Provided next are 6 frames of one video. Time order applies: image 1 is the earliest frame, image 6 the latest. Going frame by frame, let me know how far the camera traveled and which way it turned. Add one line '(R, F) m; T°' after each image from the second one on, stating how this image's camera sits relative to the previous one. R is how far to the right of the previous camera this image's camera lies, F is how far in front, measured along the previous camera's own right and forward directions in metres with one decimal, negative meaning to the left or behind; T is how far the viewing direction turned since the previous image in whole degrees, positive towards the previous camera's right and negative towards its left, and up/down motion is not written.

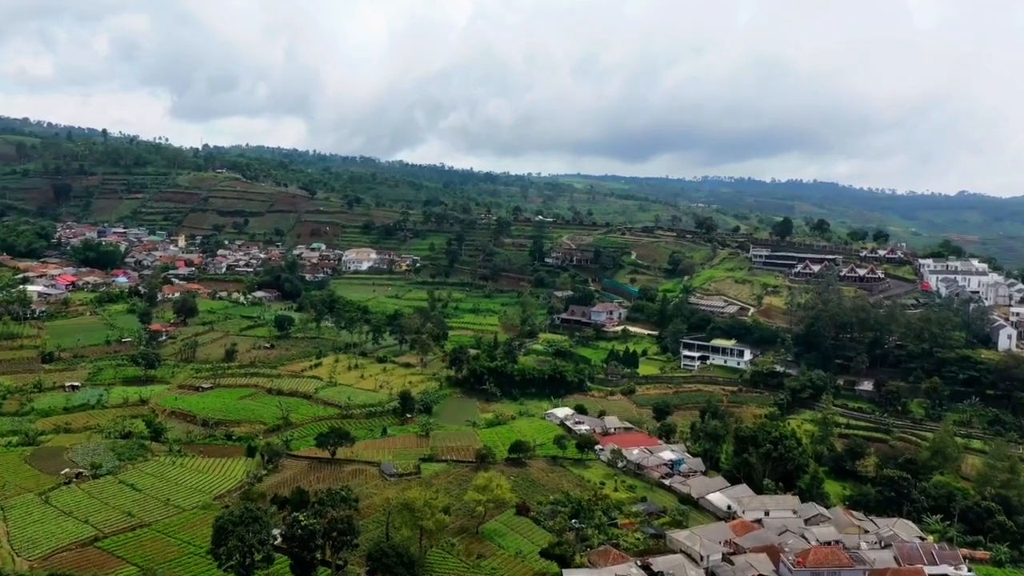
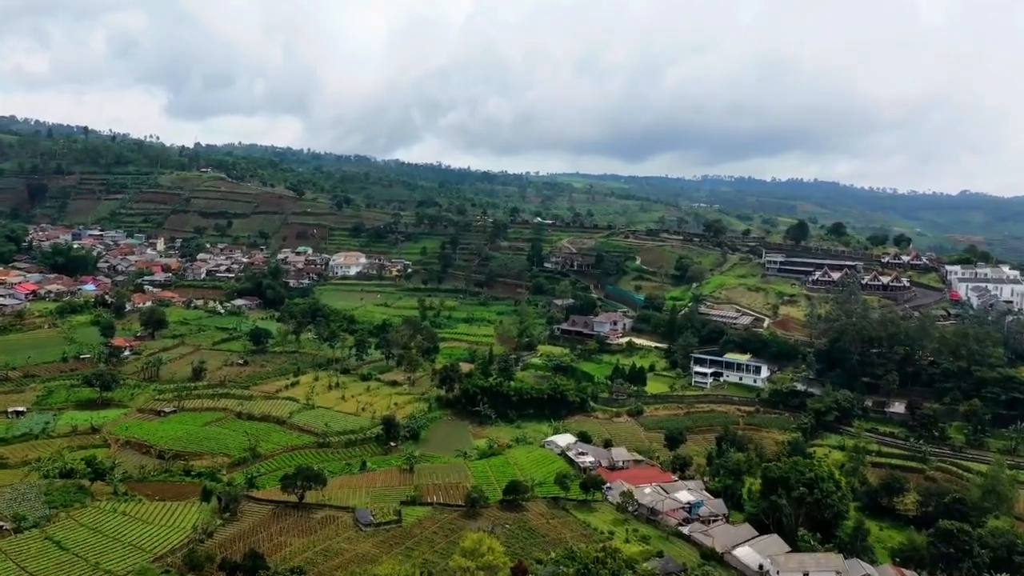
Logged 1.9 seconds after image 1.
(+0.1, +4.4) m; 0°
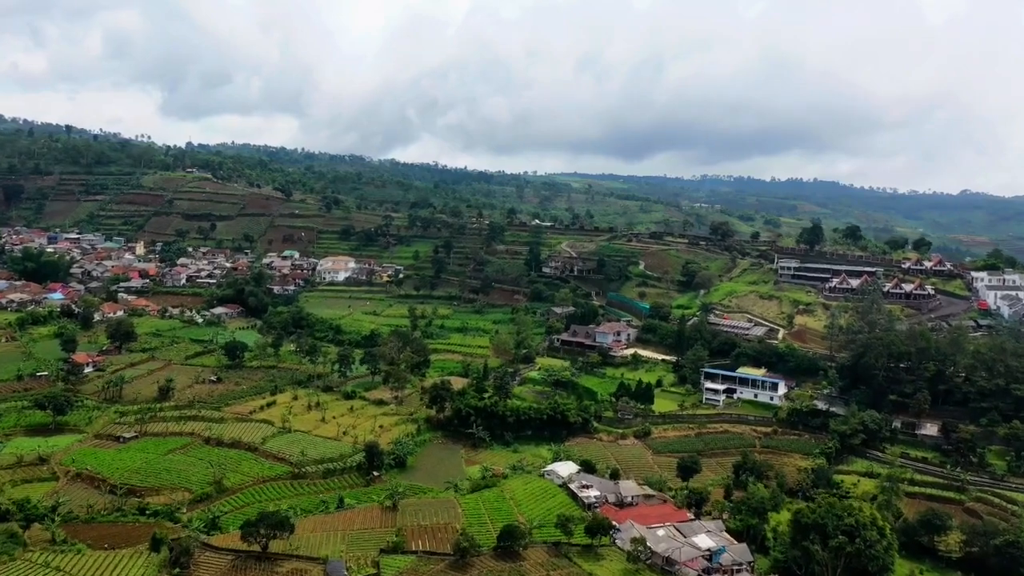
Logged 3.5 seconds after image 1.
(+0.1, +3.7) m; 0°
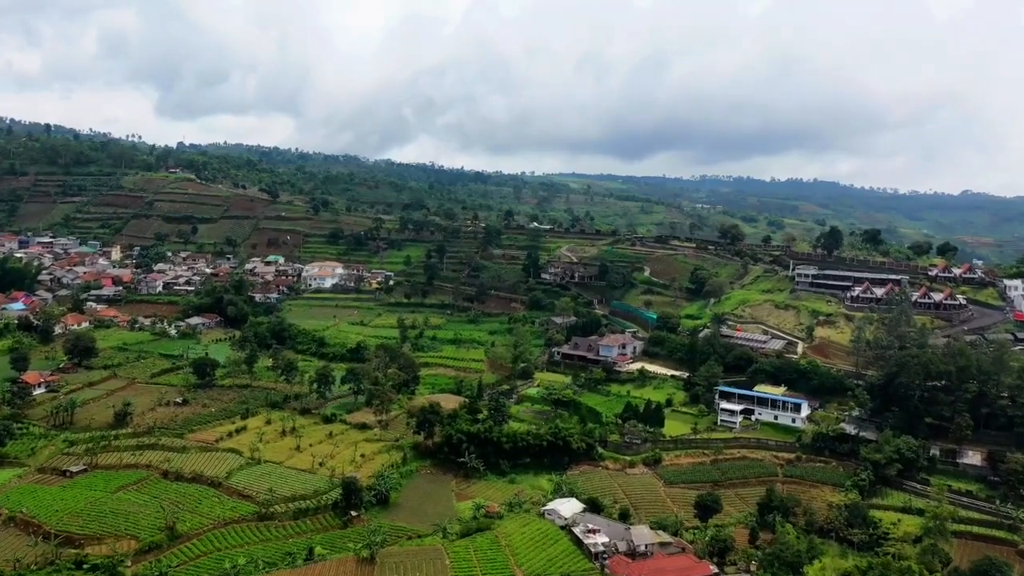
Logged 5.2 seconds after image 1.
(+0.1, +4.0) m; 0°
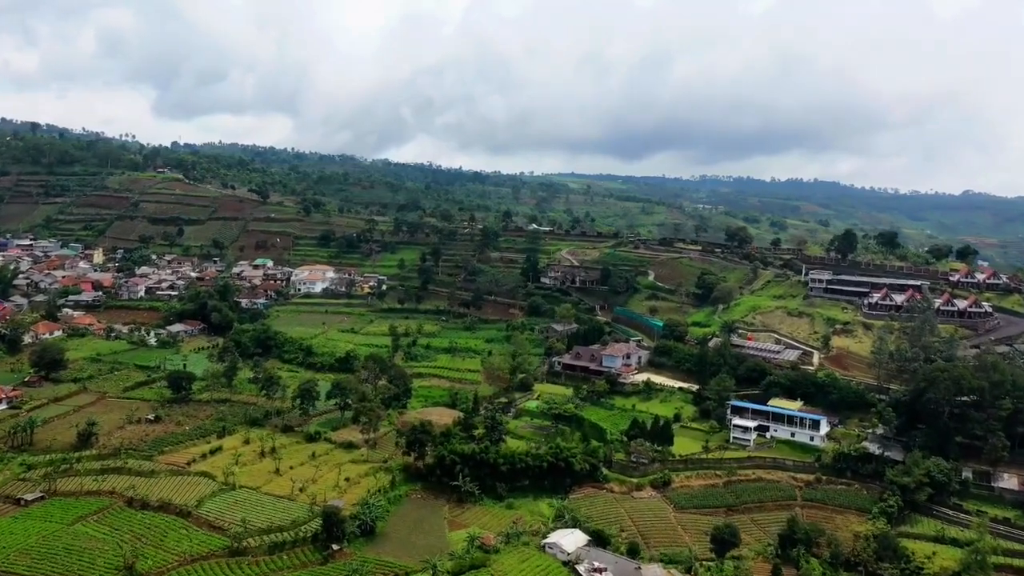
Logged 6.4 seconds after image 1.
(+0.1, +2.8) m; 0°
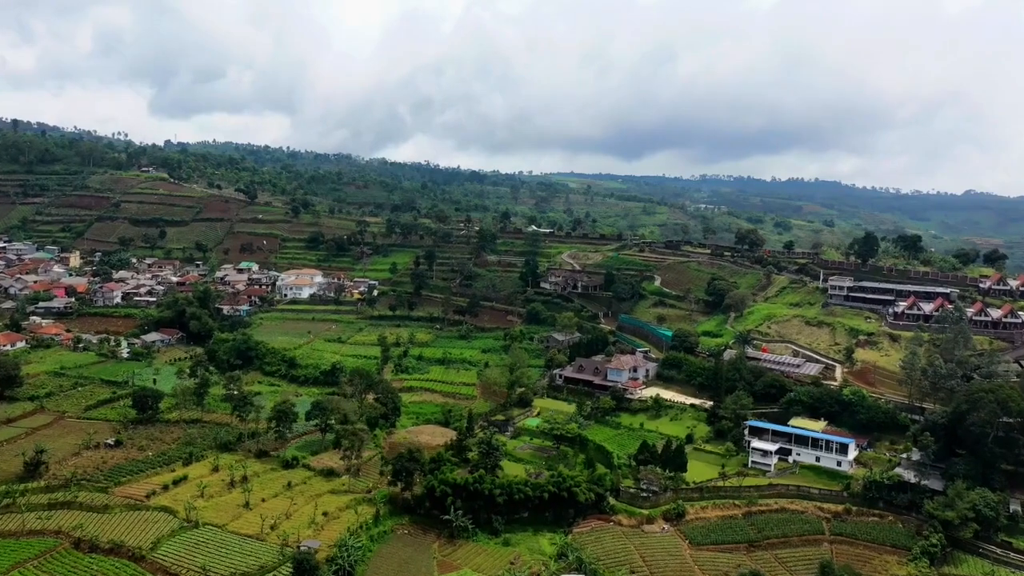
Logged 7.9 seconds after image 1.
(+0.1, +3.4) m; 0°
